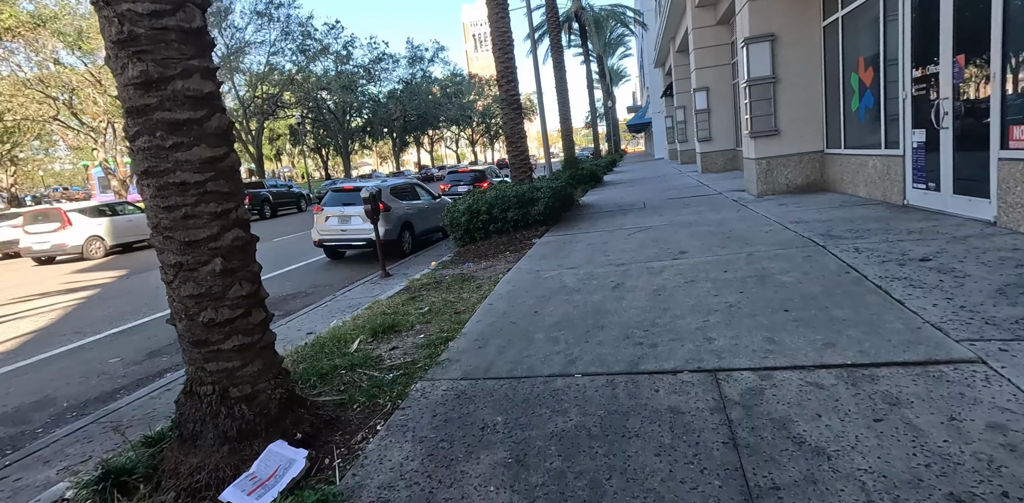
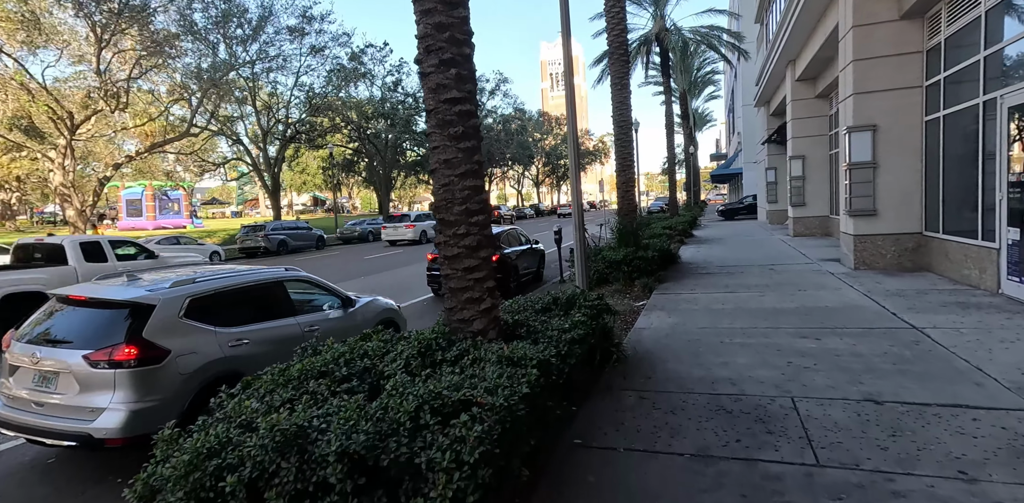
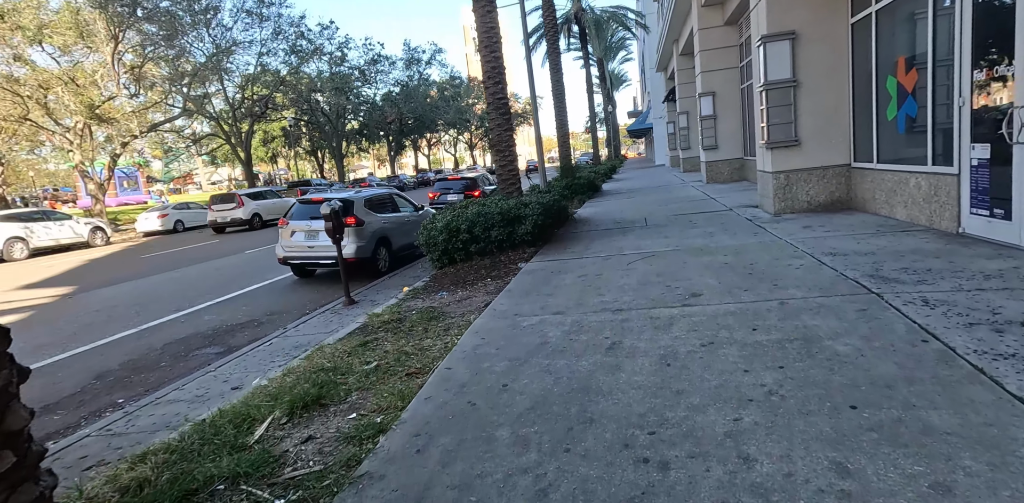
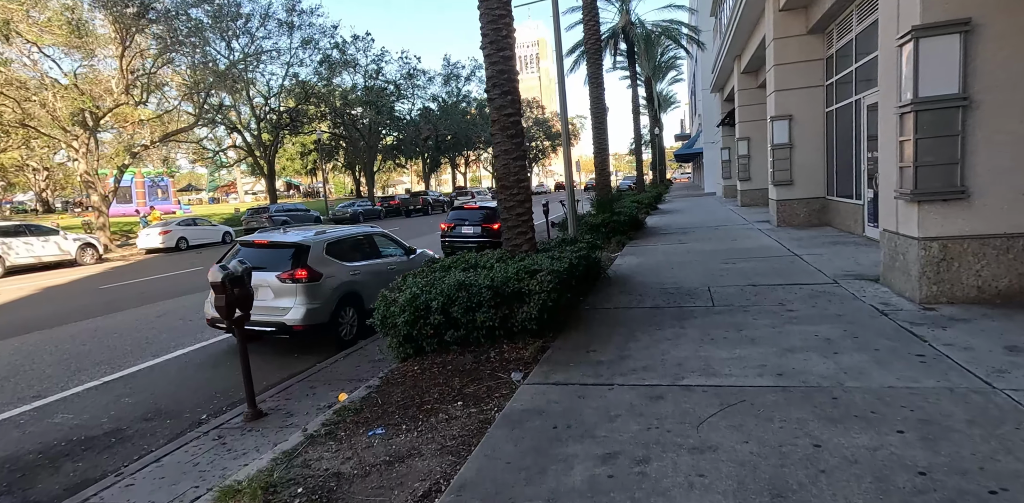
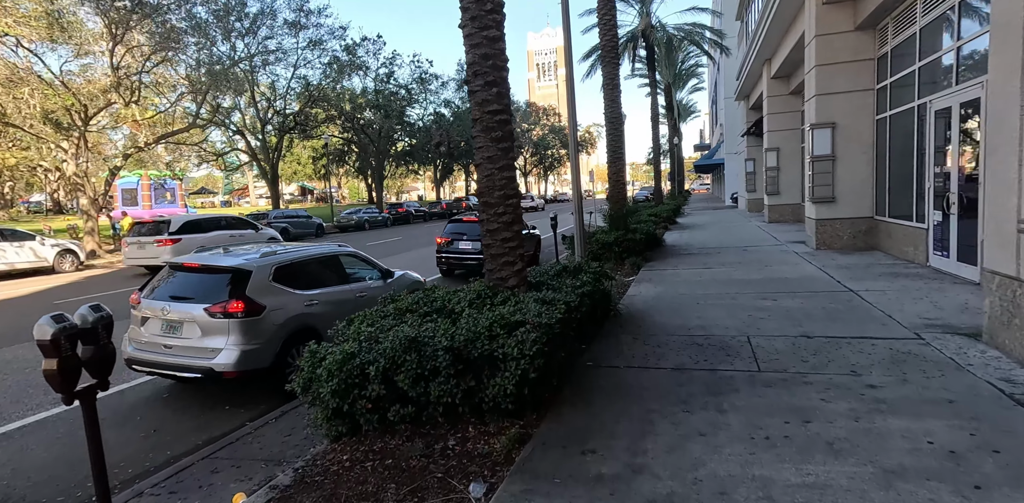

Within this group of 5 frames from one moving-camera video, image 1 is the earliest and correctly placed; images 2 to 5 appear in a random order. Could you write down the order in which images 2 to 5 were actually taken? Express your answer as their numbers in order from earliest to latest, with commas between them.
3, 4, 5, 2
